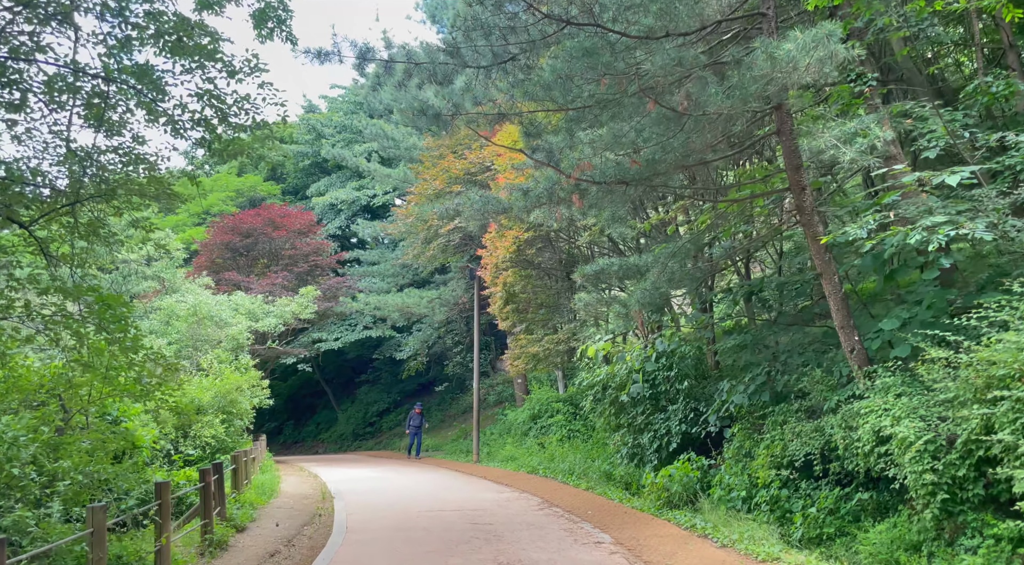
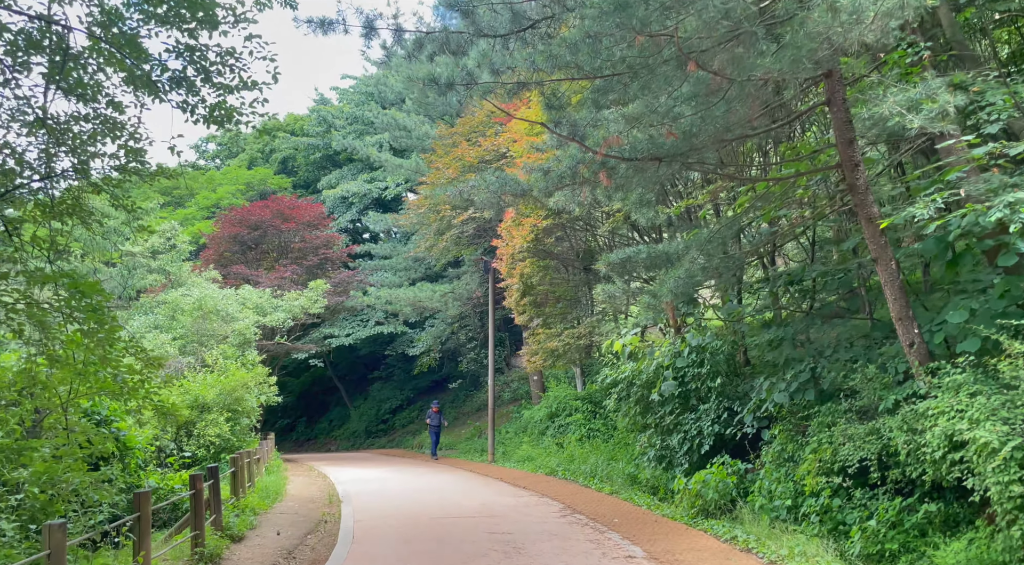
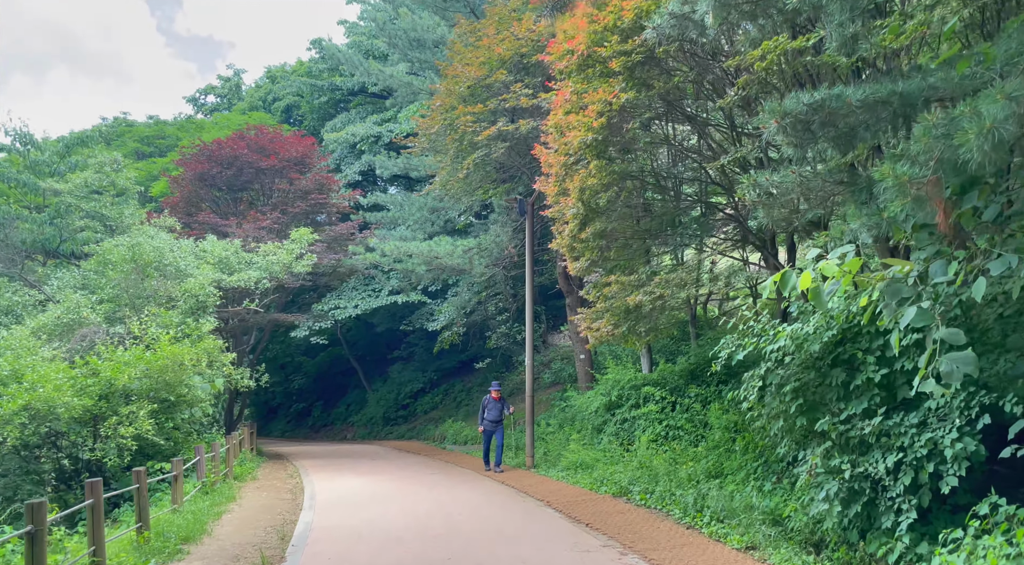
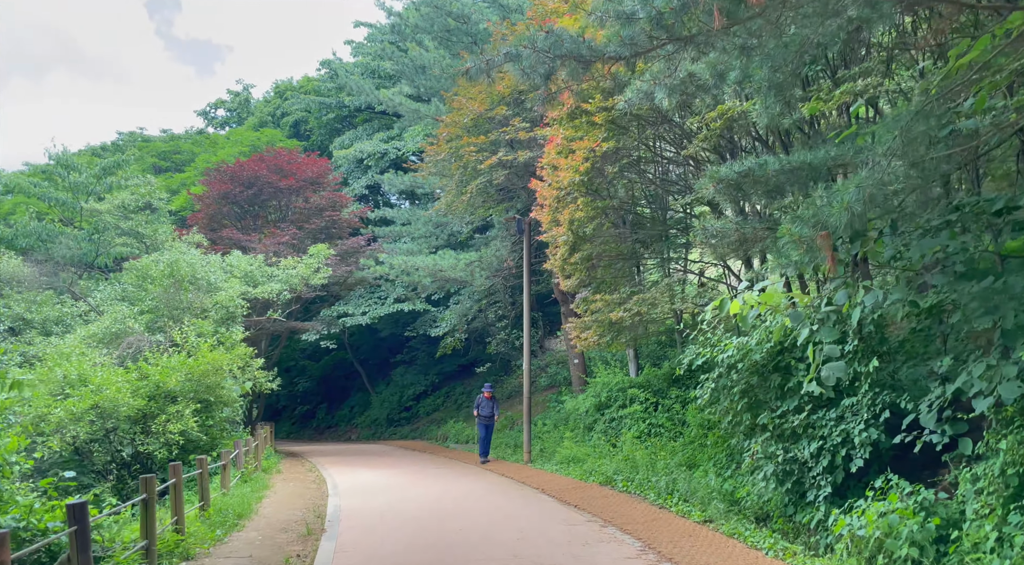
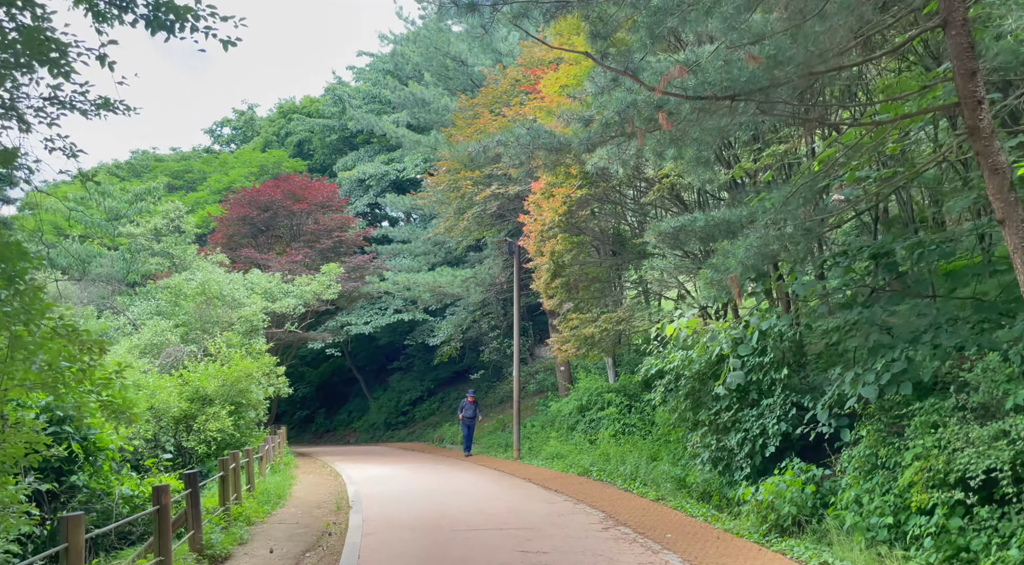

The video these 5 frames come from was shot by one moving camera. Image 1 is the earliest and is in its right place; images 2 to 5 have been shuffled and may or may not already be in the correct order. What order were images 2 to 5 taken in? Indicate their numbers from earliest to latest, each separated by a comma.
2, 5, 4, 3
